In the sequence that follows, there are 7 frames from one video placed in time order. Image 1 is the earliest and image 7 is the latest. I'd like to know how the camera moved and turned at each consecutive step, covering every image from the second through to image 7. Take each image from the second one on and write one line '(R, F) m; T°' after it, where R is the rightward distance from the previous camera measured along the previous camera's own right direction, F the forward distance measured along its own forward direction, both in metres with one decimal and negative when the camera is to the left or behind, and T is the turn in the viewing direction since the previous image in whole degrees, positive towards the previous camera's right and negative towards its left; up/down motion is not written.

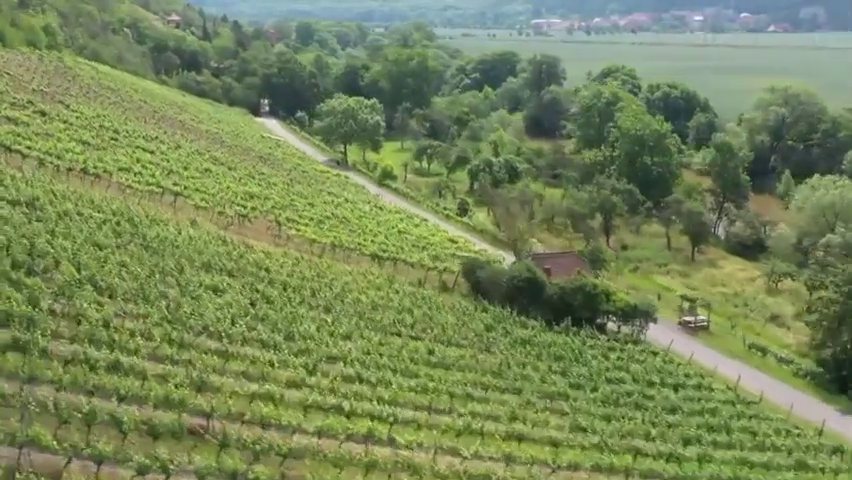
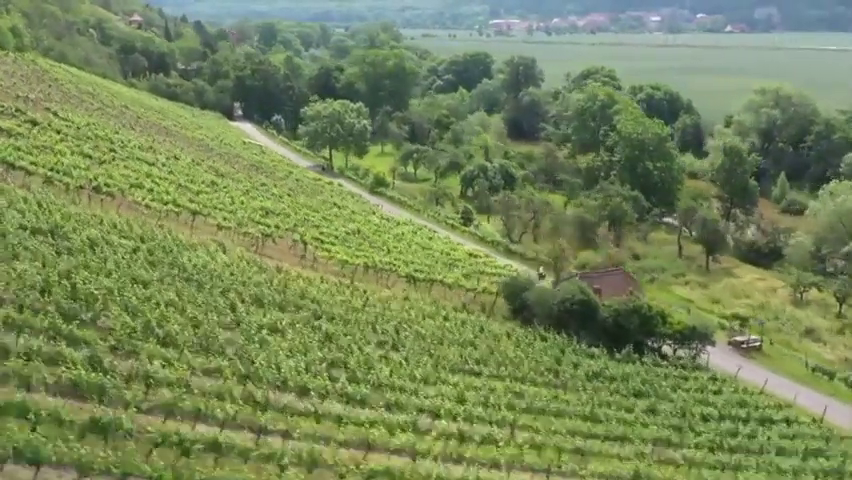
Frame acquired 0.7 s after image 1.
(-2.3, +2.3) m; +3°
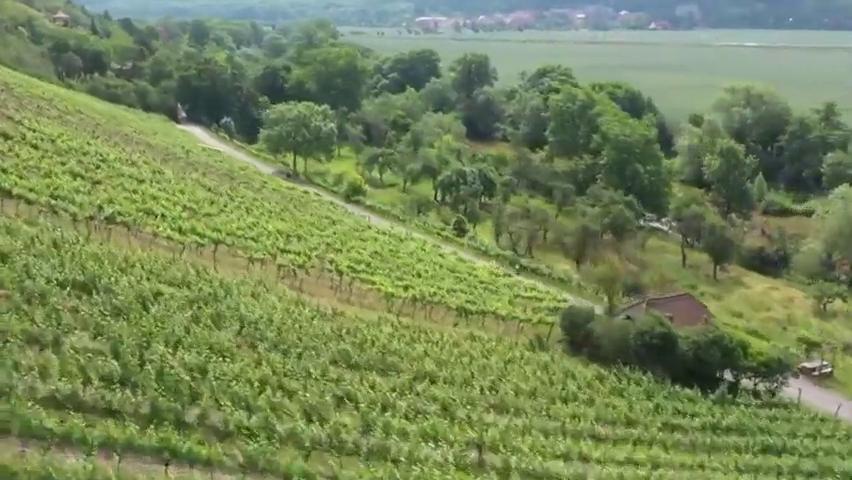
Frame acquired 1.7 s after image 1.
(-3.1, +3.3) m; +5°
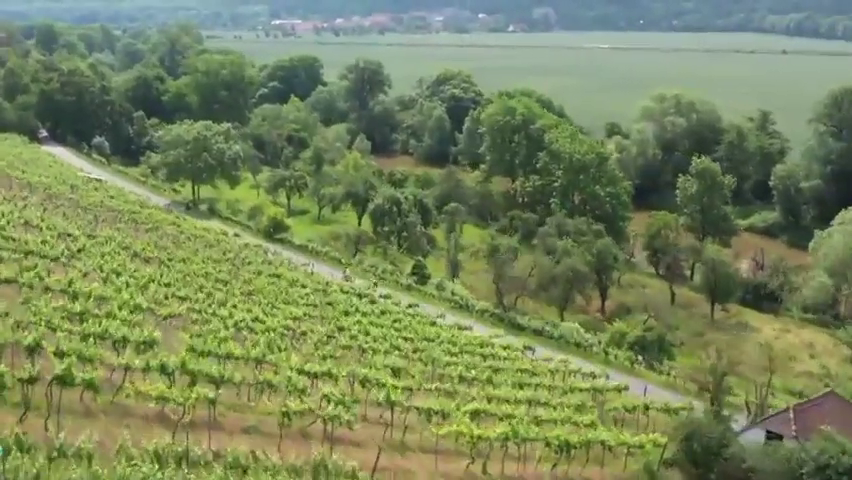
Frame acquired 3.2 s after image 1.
(-3.7, +7.4) m; +8°
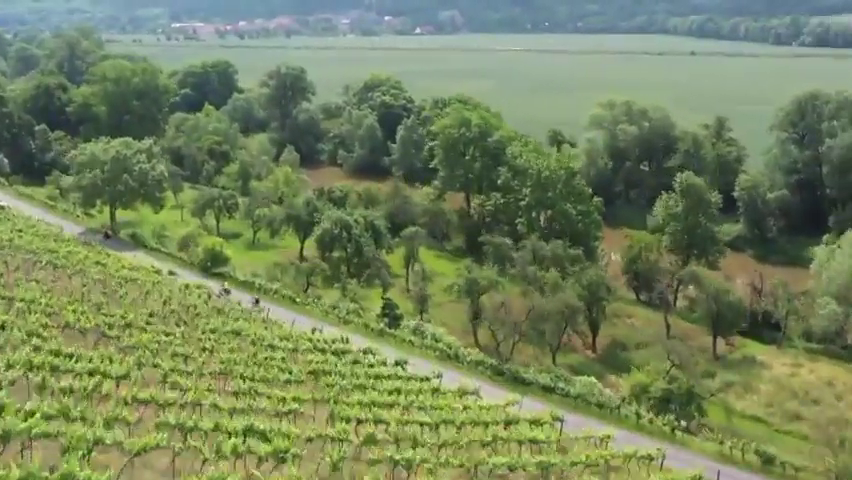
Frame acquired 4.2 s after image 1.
(-2.2, +4.9) m; +6°
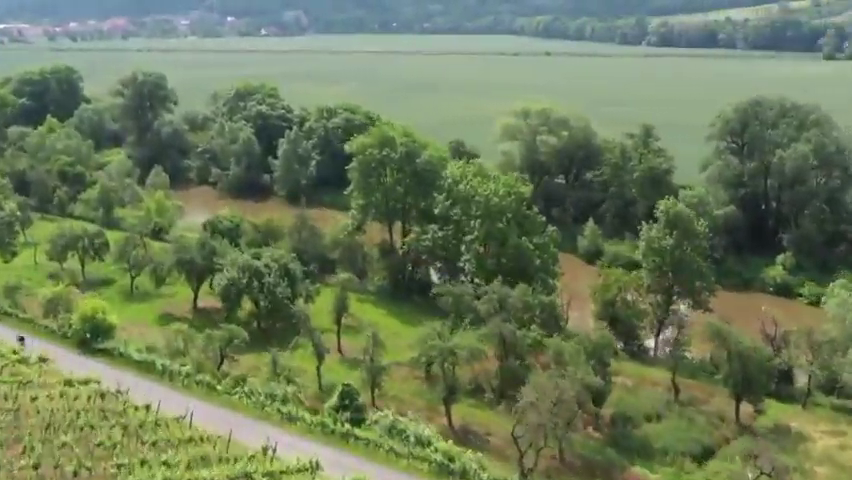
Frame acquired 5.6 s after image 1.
(-3.1, +7.9) m; +9°
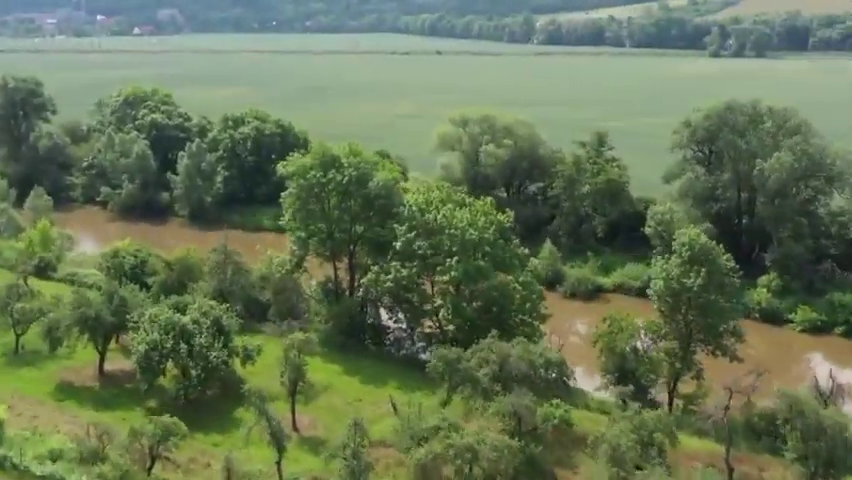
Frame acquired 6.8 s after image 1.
(-2.6, +6.7) m; +7°
